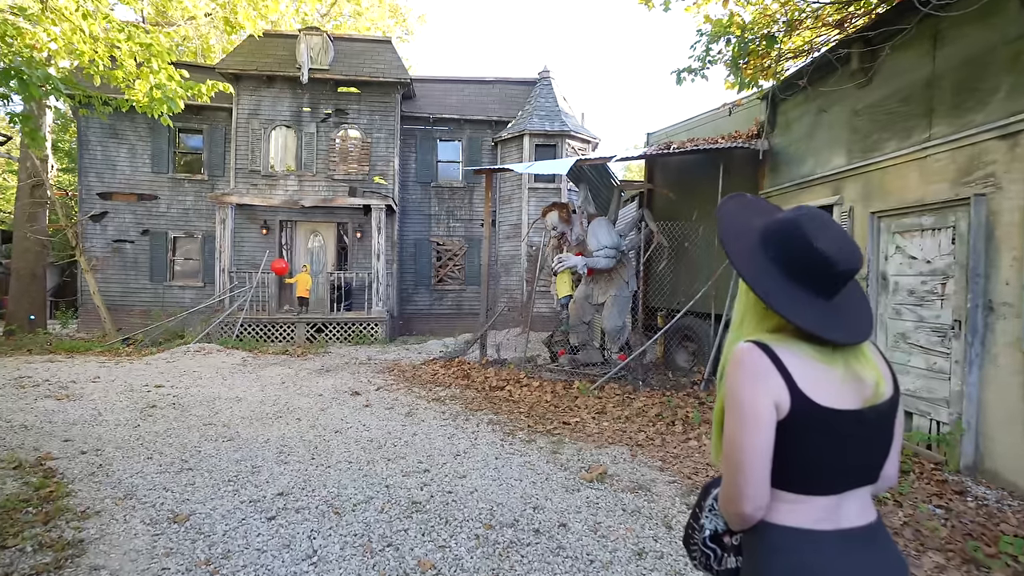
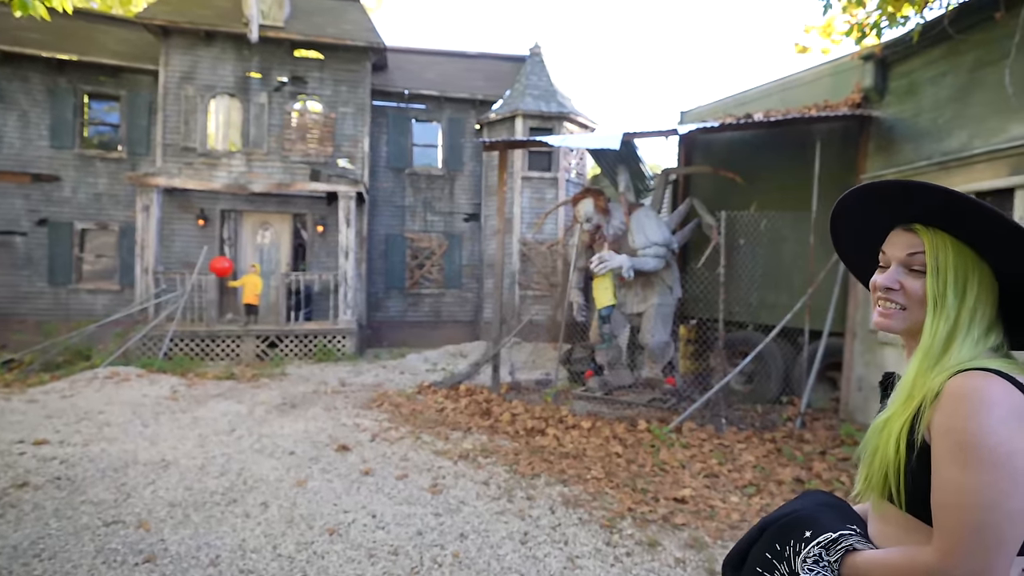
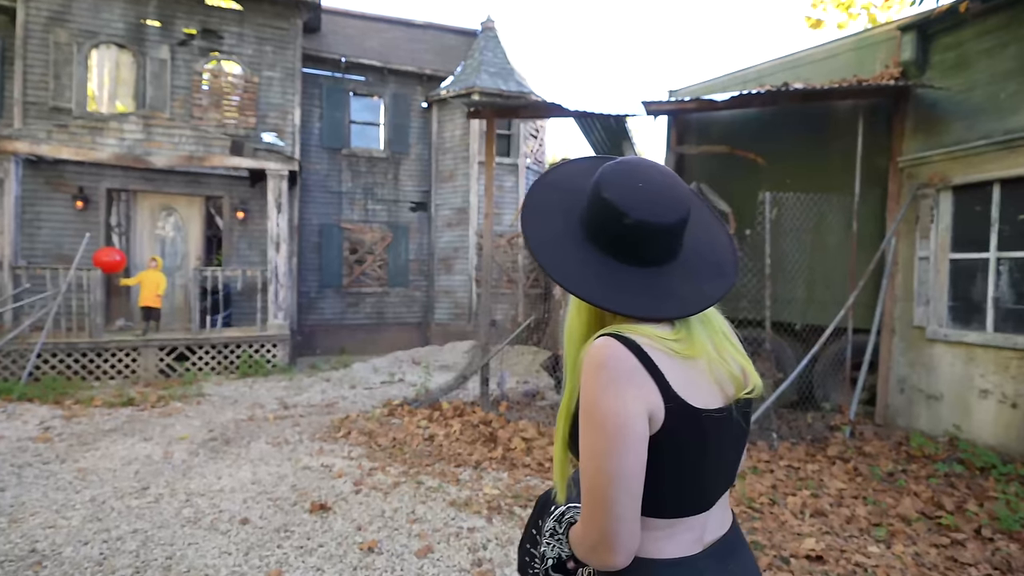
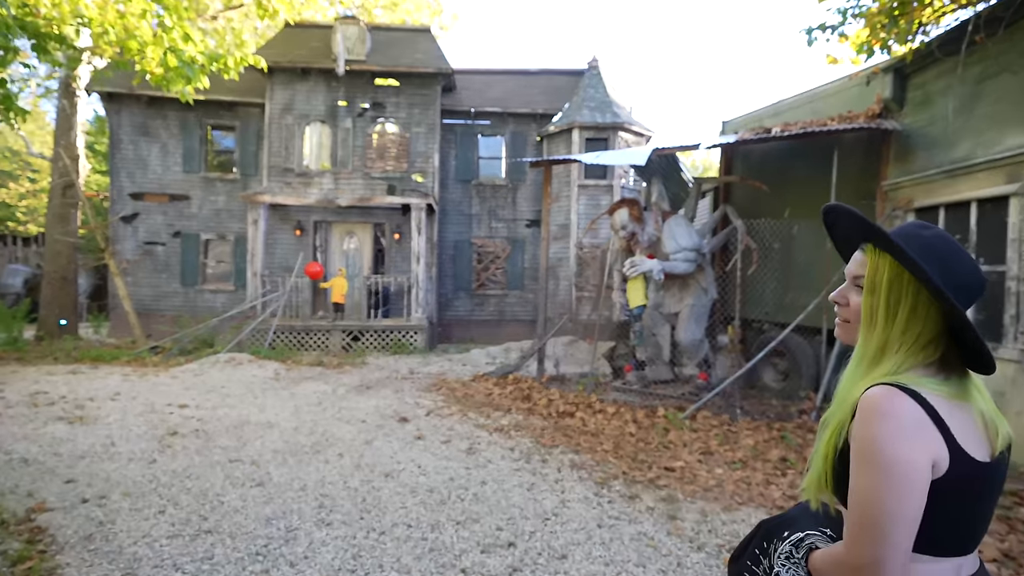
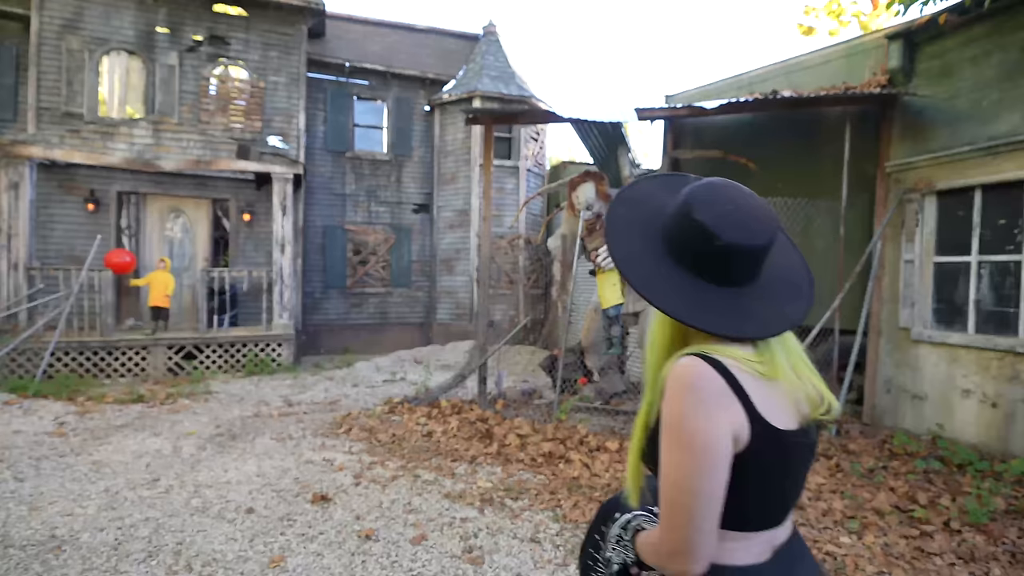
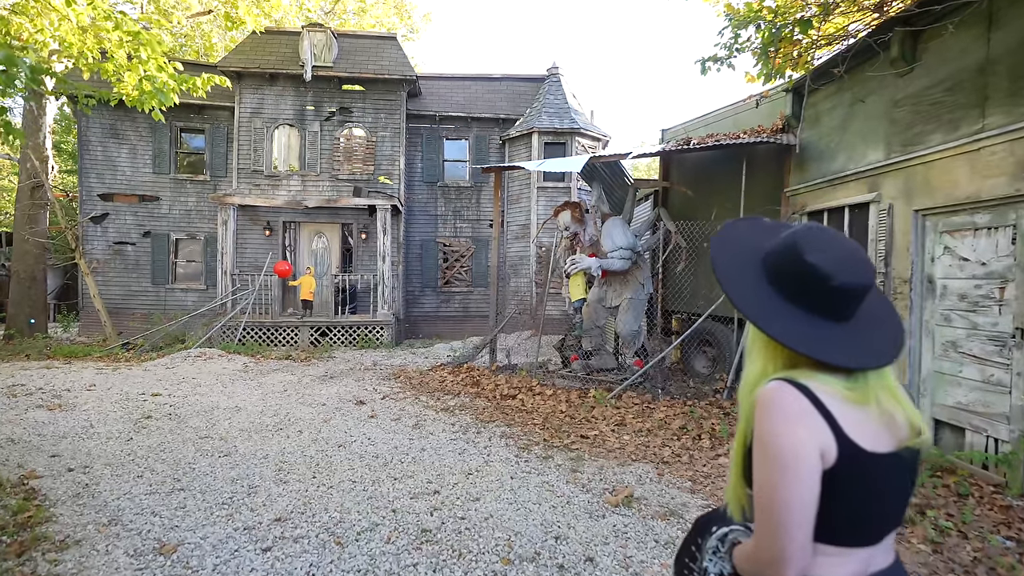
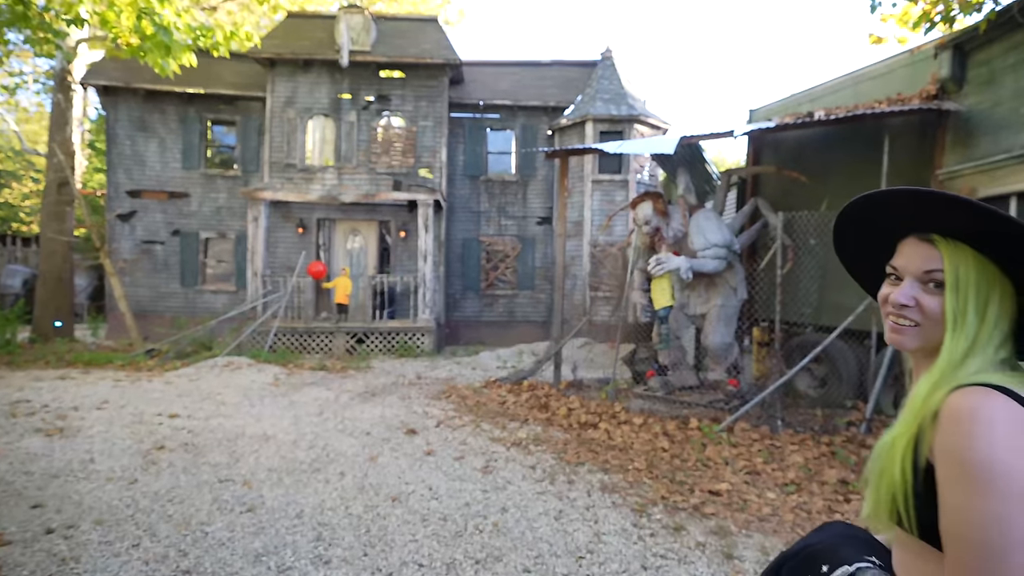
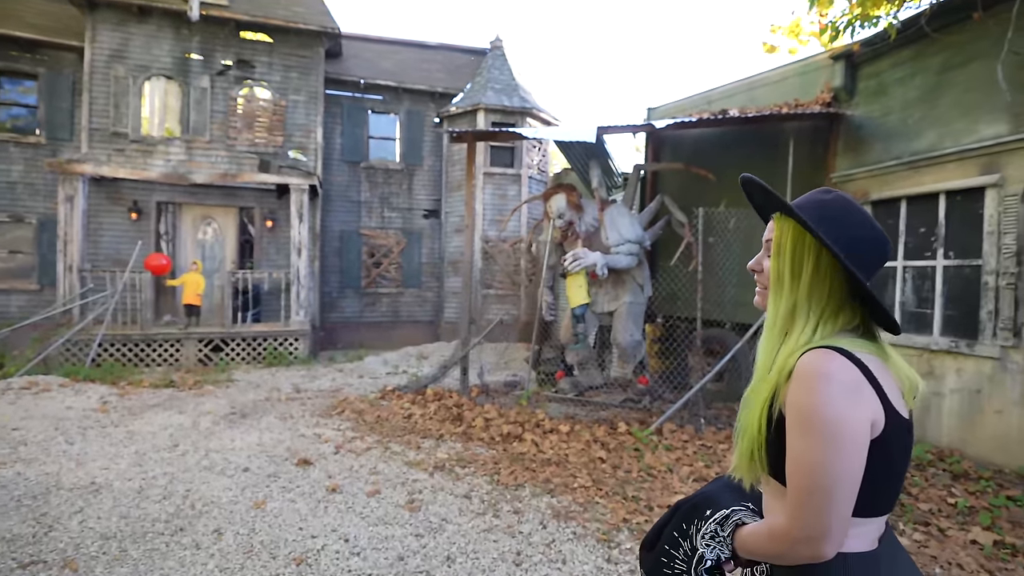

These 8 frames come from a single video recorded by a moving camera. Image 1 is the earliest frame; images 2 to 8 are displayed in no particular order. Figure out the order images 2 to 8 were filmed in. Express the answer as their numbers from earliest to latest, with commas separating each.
6, 4, 7, 2, 8, 5, 3
